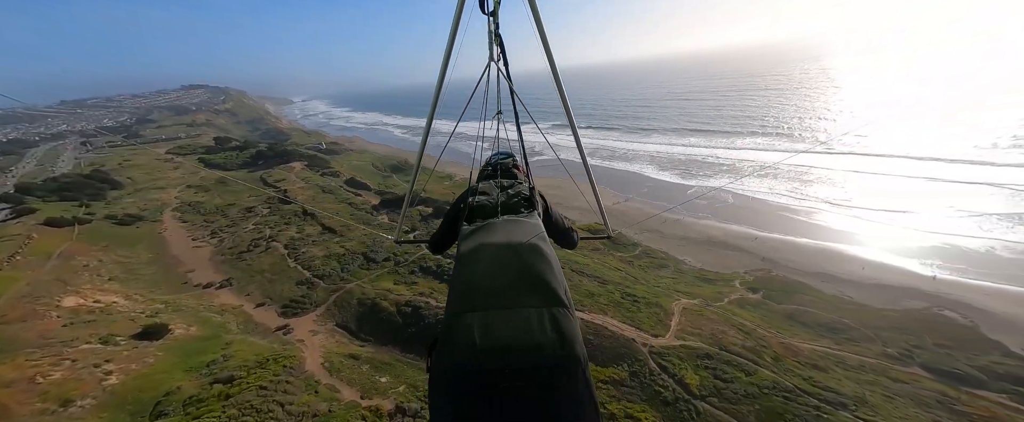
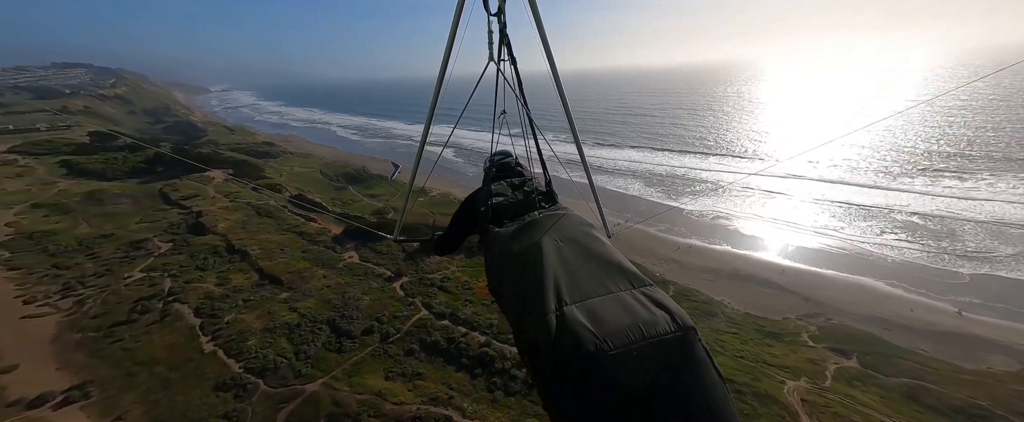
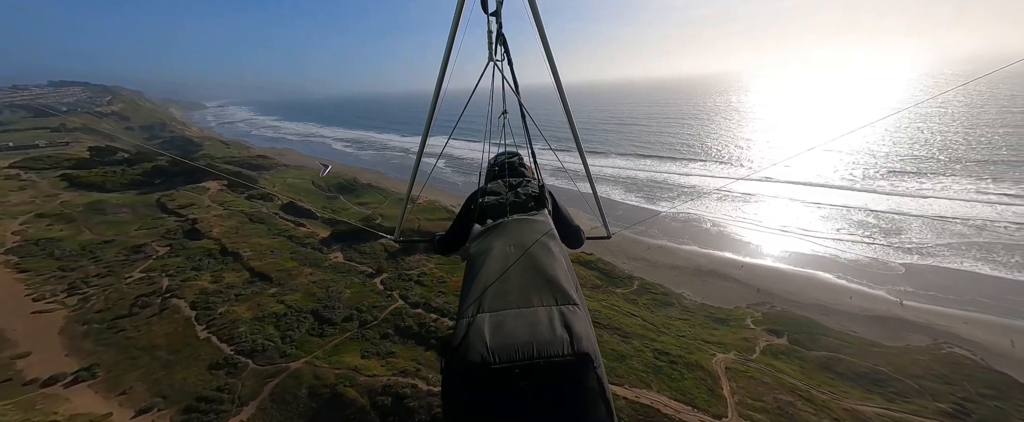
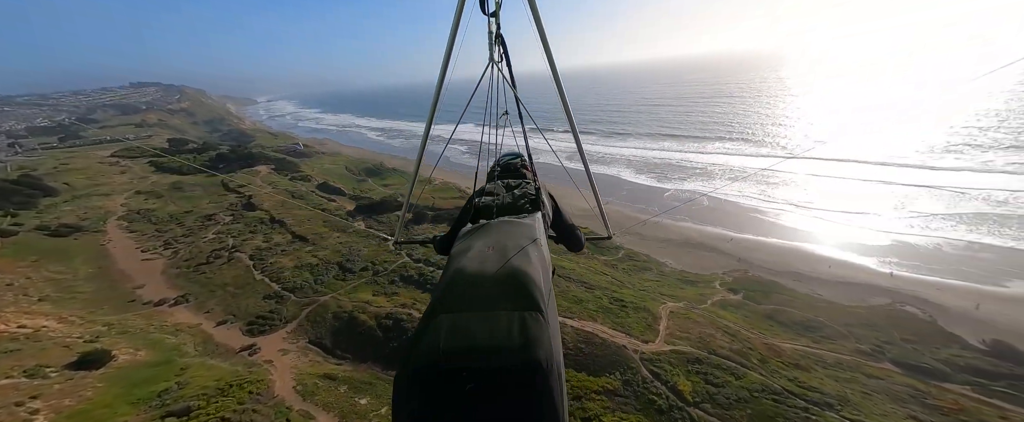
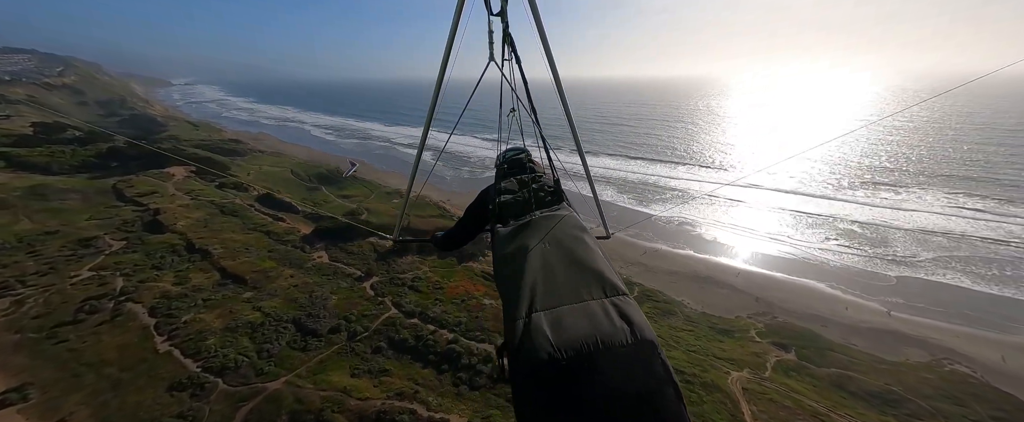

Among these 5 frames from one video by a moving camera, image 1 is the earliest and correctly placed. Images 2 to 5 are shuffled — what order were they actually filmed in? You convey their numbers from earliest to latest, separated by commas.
4, 3, 5, 2
